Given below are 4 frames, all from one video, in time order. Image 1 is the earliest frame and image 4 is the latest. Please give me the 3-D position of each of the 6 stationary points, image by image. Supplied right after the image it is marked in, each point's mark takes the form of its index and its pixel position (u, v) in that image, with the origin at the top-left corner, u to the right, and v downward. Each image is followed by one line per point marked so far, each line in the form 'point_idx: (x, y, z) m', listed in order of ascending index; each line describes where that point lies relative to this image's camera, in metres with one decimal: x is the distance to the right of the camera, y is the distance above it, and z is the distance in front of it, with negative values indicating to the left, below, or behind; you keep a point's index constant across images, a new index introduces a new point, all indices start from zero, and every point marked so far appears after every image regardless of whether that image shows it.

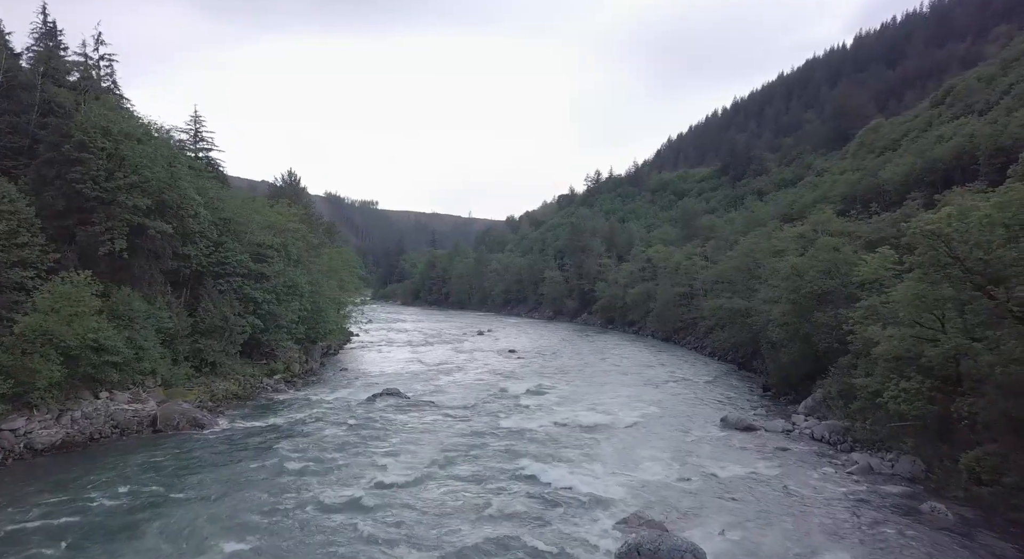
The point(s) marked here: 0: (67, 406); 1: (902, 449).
0: (-13.2, -3.8, +19.0) m
1: (+11.2, -4.8, +18.3) m
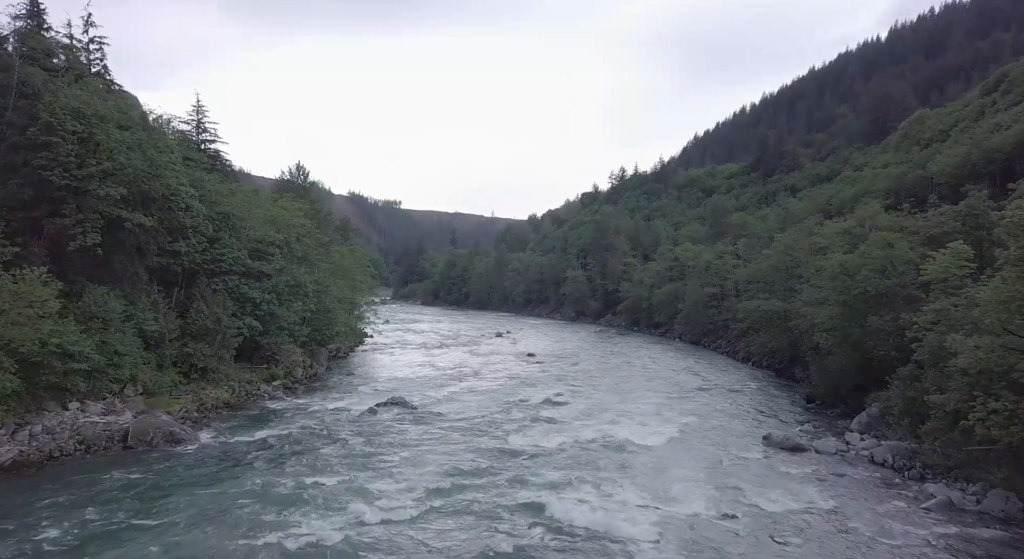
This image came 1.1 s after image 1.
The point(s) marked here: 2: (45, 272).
0: (-12.9, -3.7, +16.9) m
1: (+11.4, -4.8, +15.3) m
2: (-12.9, +0.2, +18.1) m
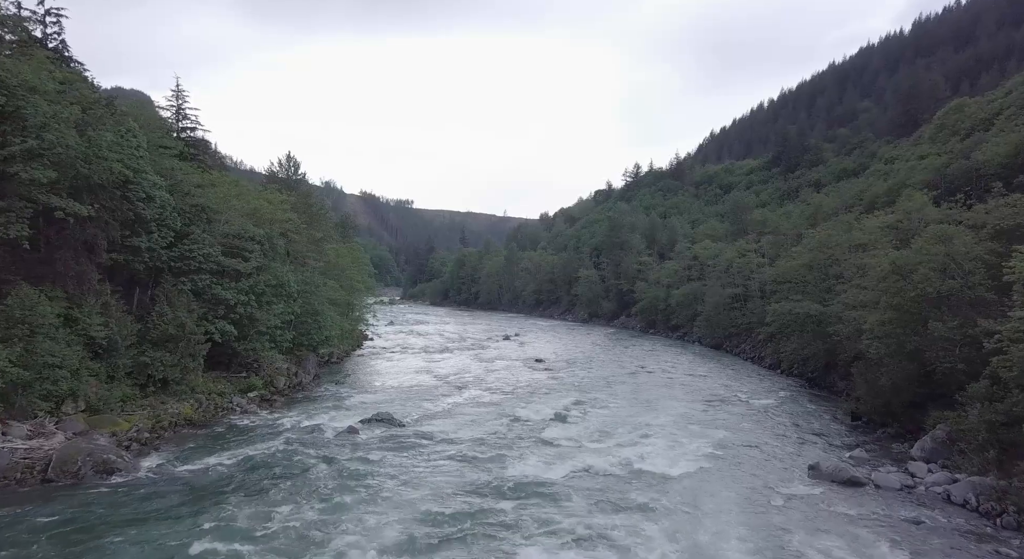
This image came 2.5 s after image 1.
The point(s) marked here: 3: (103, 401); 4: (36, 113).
0: (-13.0, -3.7, +14.1) m
1: (+11.3, -4.8, +12.0) m
2: (-12.9, +0.2, +15.2) m
3: (-12.0, -3.6, +18.6) m
4: (-12.7, +4.4, +17.2) m
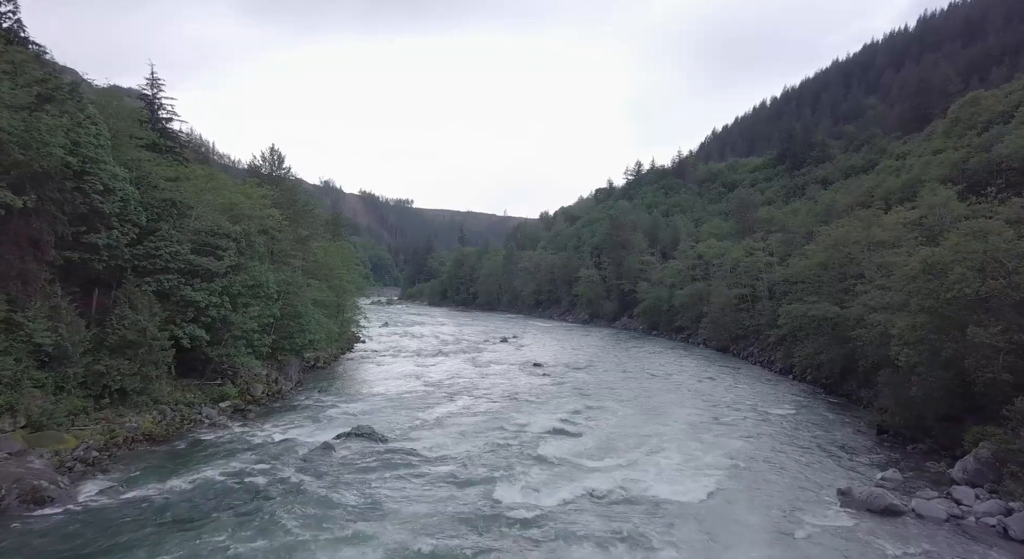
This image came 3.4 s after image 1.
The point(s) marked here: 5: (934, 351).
0: (-13.2, -3.7, +12.1) m
1: (+11.1, -4.8, +10.0) m
2: (-13.1, +0.2, +13.3) m
3: (-12.1, -3.6, +16.6) m
4: (-12.9, +4.4, +15.2) m
5: (+12.7, -2.1, +19.2) m
